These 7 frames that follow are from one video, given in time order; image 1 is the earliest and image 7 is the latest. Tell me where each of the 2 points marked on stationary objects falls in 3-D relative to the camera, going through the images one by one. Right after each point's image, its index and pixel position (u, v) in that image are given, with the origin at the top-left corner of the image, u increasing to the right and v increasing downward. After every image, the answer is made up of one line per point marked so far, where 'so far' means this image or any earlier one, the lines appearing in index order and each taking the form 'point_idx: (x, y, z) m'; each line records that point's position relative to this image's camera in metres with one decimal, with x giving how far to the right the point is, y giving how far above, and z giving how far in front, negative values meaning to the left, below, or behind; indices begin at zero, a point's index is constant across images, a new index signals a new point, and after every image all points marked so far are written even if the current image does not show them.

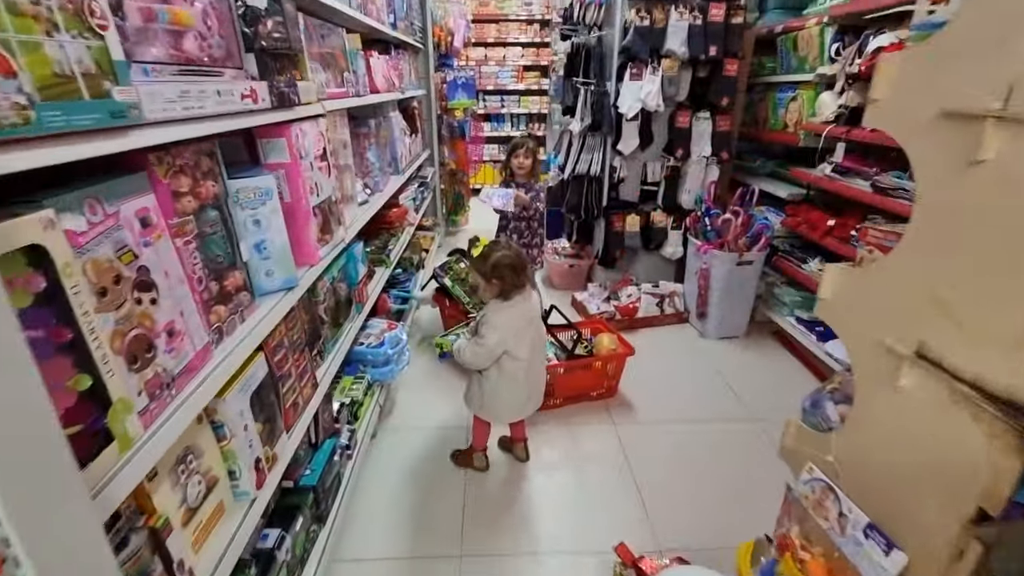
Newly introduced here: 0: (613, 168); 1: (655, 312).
0: (+0.6, +0.7, +3.1) m
1: (+0.9, -0.2, +3.1) m
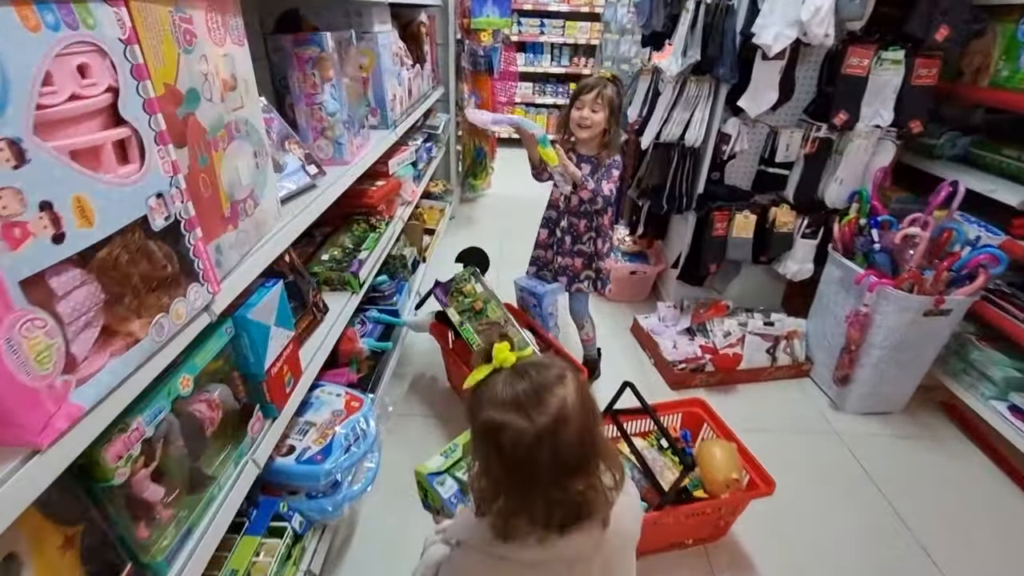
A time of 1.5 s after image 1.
0: (+0.8, +0.6, +2.0) m
1: (+1.0, -0.3, +2.1) m
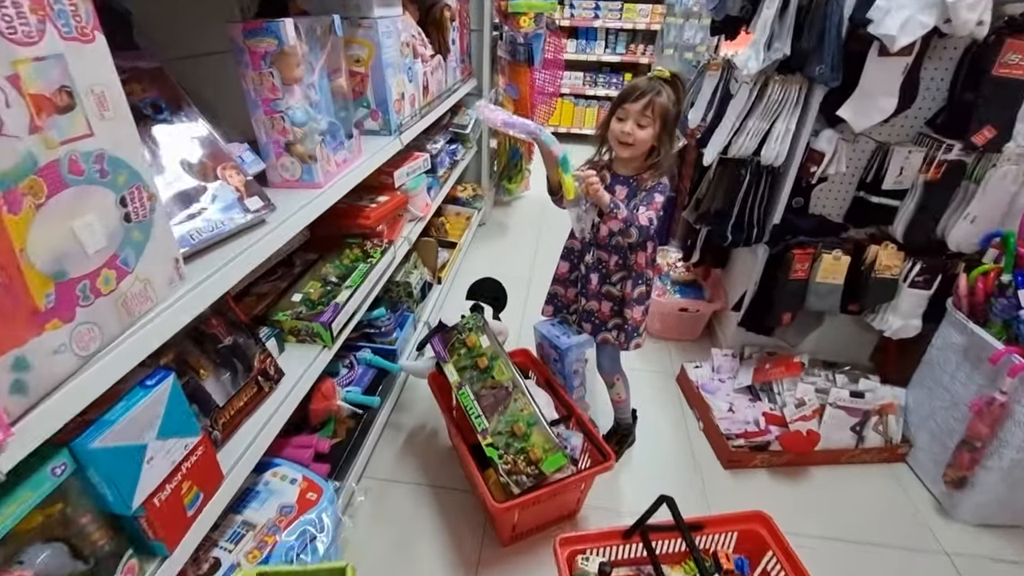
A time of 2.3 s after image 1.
0: (+0.9, +0.4, +1.5) m
1: (+1.1, -0.5, +1.6) m
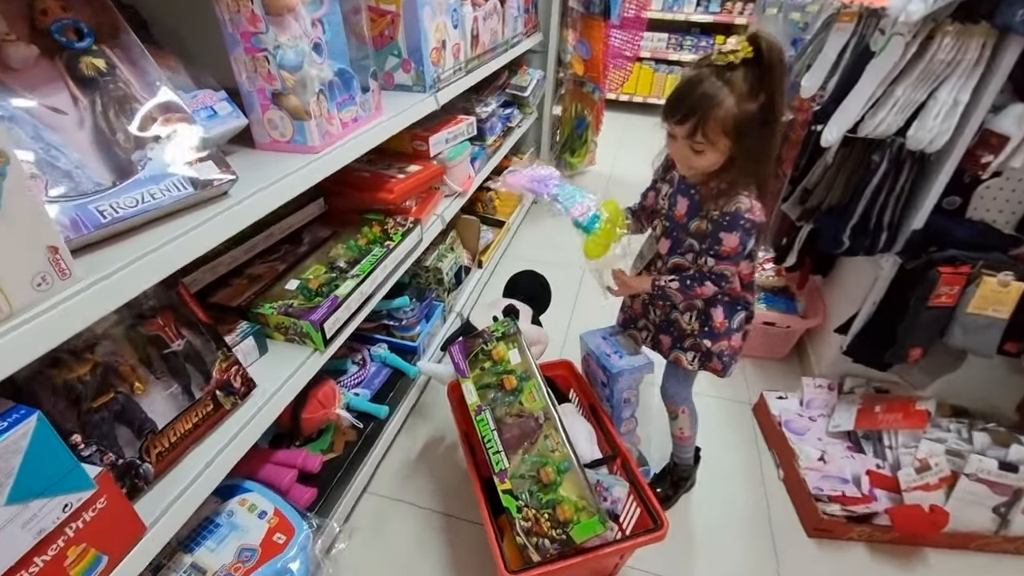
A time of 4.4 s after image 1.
0: (+1.1, +0.3, +1.1) m
1: (+1.2, -0.6, +1.2) m
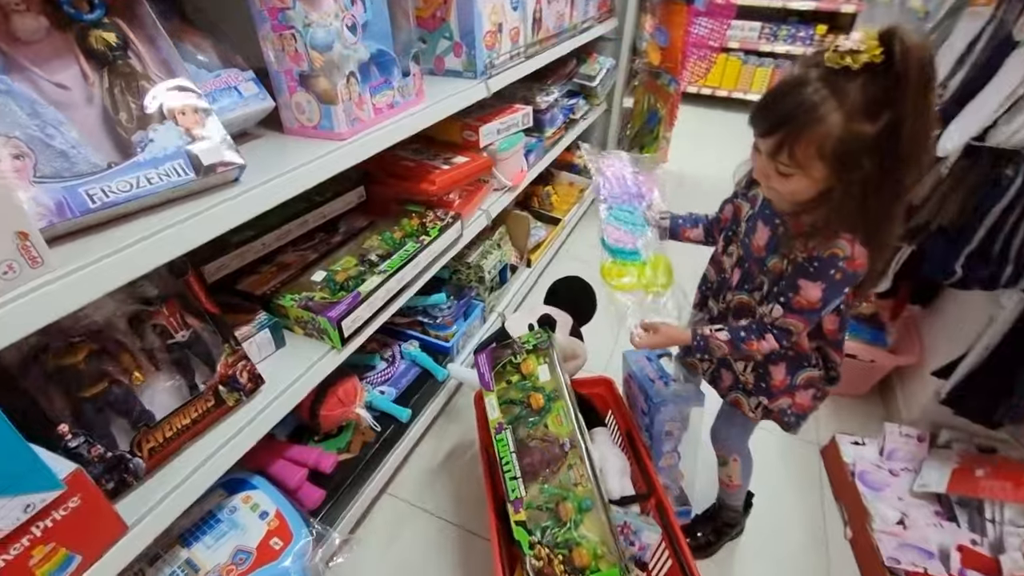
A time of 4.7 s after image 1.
0: (+1.1, +0.2, +0.8) m
1: (+1.2, -0.7, +1.0) m
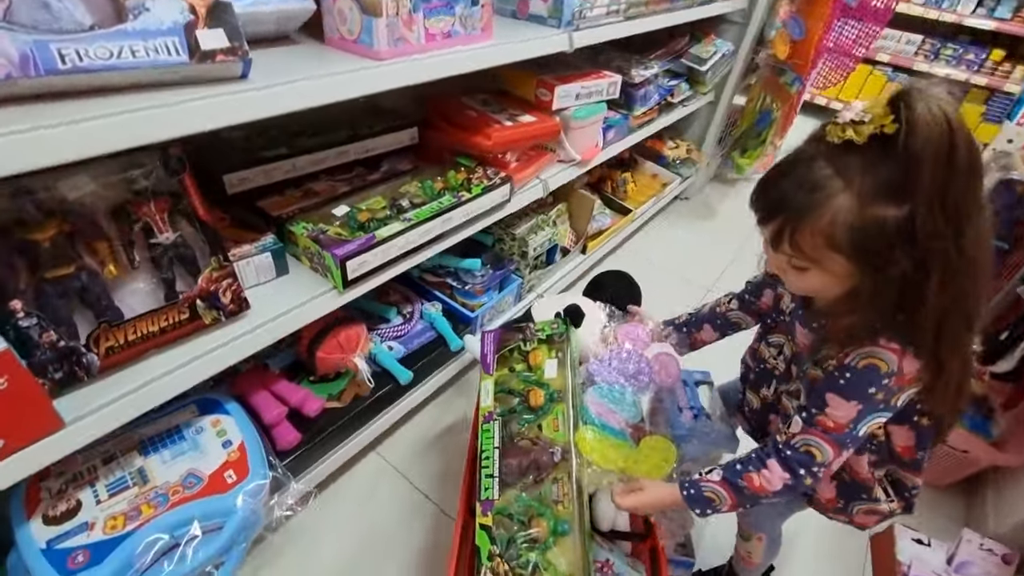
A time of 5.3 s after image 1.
0: (+1.2, 0.0, +0.5) m
1: (+1.1, -0.9, +0.7) m
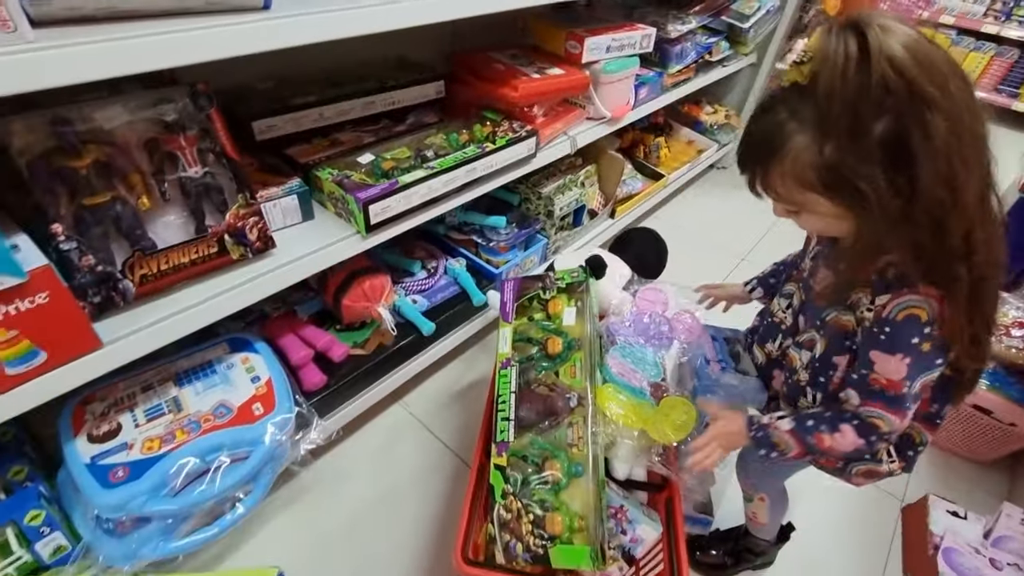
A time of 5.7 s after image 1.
0: (+1.2, +0.1, +0.5) m
1: (+1.1, -0.8, +0.7) m
